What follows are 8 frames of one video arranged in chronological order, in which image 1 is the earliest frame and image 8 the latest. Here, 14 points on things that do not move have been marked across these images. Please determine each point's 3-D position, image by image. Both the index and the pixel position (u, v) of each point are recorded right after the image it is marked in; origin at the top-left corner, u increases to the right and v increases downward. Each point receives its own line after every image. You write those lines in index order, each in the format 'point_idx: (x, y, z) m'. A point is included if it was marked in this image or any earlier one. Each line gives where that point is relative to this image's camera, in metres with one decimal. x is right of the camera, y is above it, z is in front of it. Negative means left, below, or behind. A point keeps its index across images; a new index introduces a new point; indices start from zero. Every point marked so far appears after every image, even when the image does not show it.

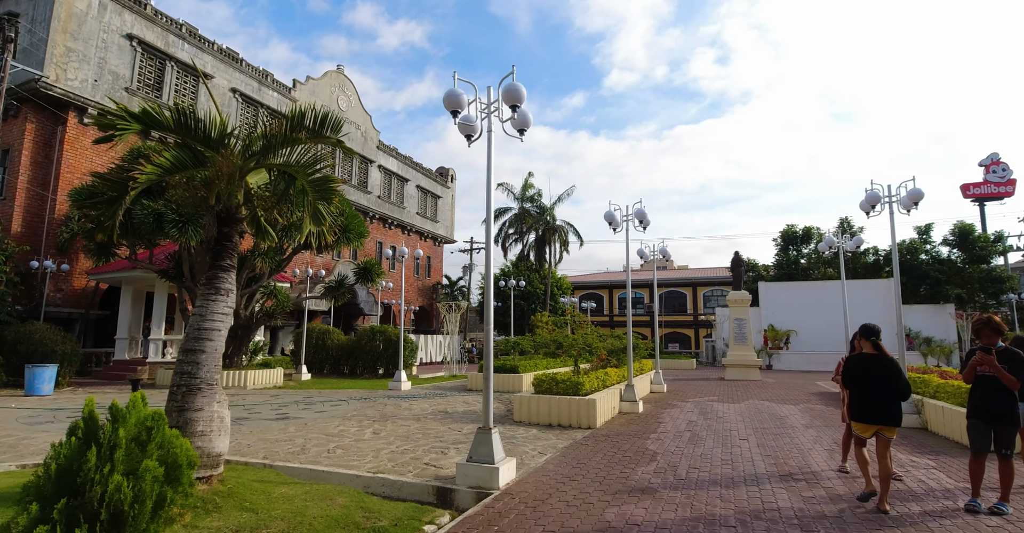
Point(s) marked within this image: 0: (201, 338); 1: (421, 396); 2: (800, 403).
0: (-2.7, -0.6, +4.8) m
1: (-2.2, -3.2, +13.8) m
2: (+6.5, -3.1, +12.6) m
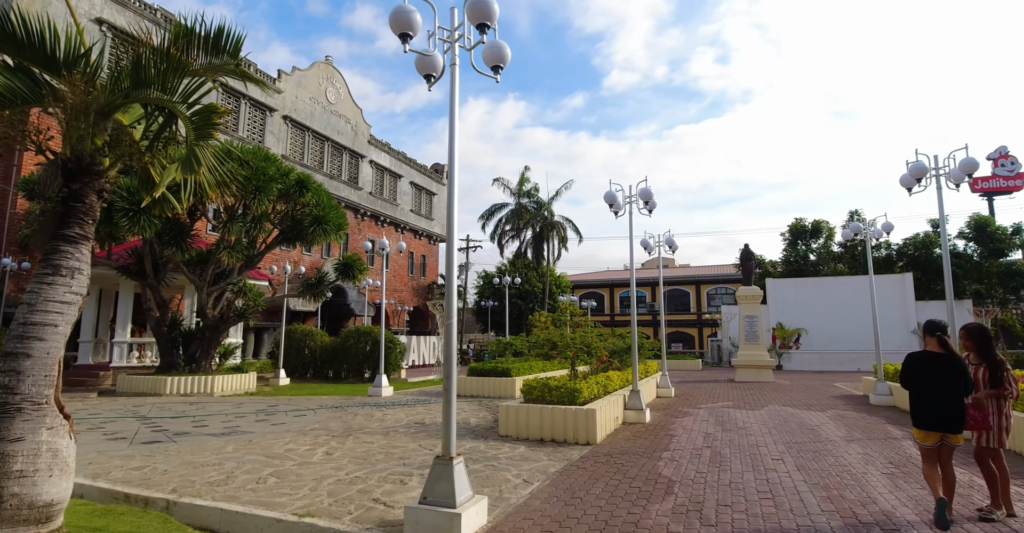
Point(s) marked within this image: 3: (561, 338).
0: (-2.9, -0.4, +3.4) m
1: (-2.4, -3.0, +12.3) m
2: (+6.3, -2.8, +11.2) m
3: (+0.8, -1.2, +9.8) m
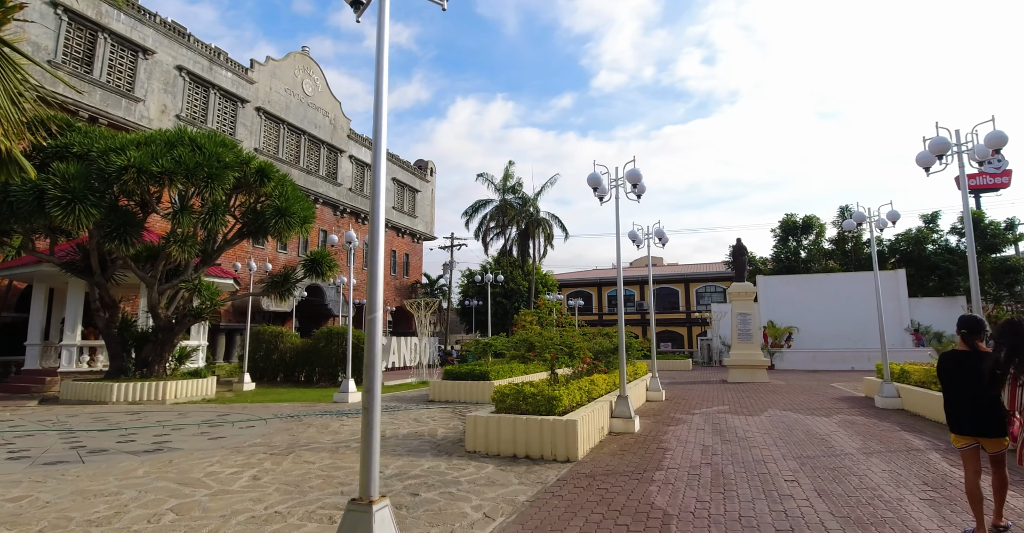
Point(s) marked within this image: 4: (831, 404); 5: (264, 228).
0: (-3.2, -0.3, +2.2) m
1: (-2.9, -2.9, +11.2) m
2: (+5.9, -2.7, +10.2) m
3: (+0.4, -1.1, +8.8) m
4: (+6.7, -2.9, +11.7) m
5: (-6.6, +0.9, +14.8) m
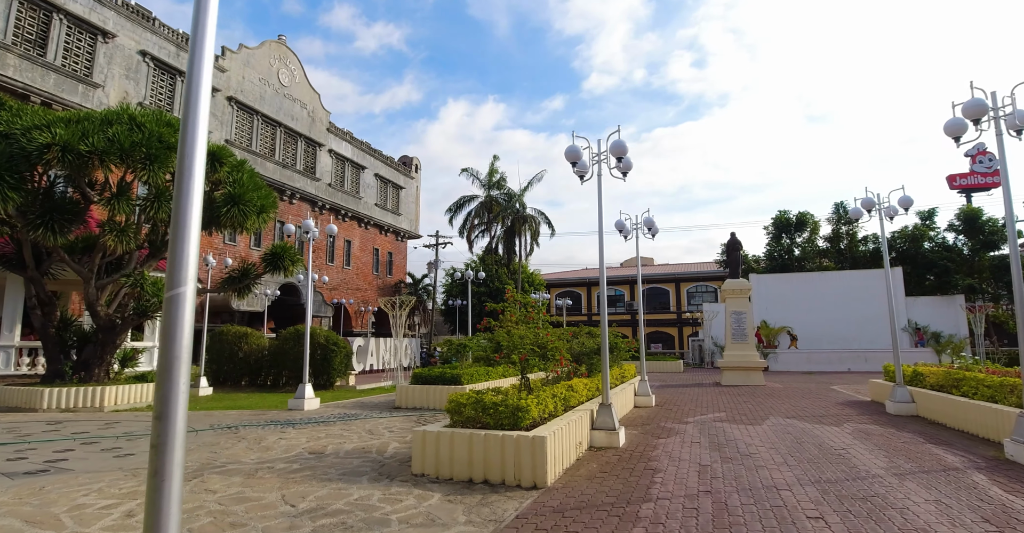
0: (-3.6, -0.1, +1.0) m
1: (-3.4, -2.7, +9.9) m
2: (+5.4, -2.5, +9.1) m
3: (-0.1, -0.9, +7.5) m
4: (+6.2, -2.7, +10.6) m
5: (-7.1, +1.1, +13.5) m
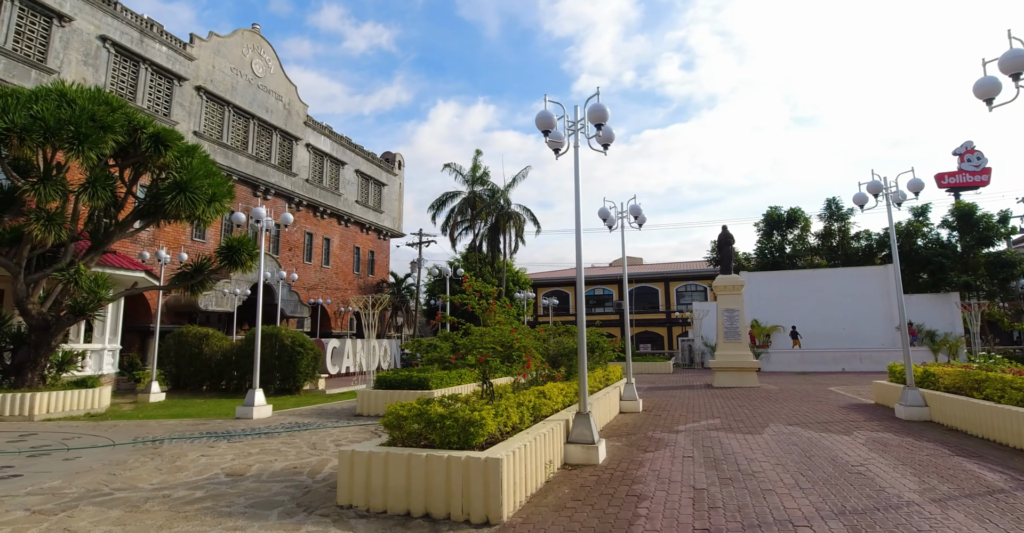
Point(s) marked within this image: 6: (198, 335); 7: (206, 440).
0: (-3.9, +0.1, -0.2) m
1: (-3.9, -2.6, +8.8) m
2: (+4.9, -2.3, +8.1) m
3: (-0.5, -0.8, +6.5) m
4: (+5.7, -2.5, +9.6) m
5: (-7.7, +1.2, +12.3) m
6: (-10.0, -2.2, +17.9) m
7: (-4.3, -2.4, +7.9) m
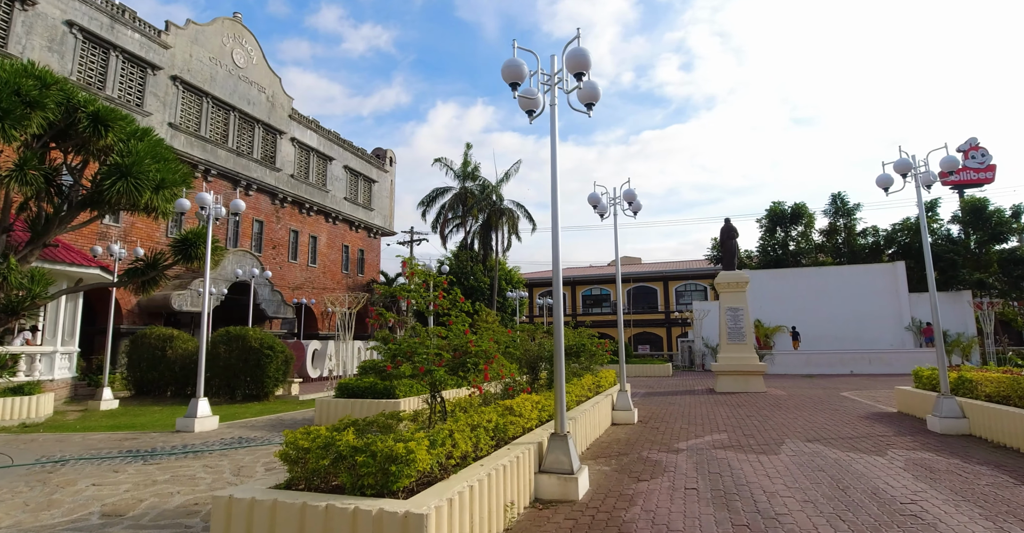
0: (-4.2, +0.2, -1.4) m
1: (-4.2, -2.4, +7.5) m
2: (+4.5, -2.2, +6.8) m
3: (-0.9, -0.6, +5.2) m
4: (+5.3, -2.4, +8.4) m
5: (-8.1, +1.3, +11.0) m
6: (-10.4, -2.1, +16.6) m
7: (-4.7, -2.3, +6.7) m
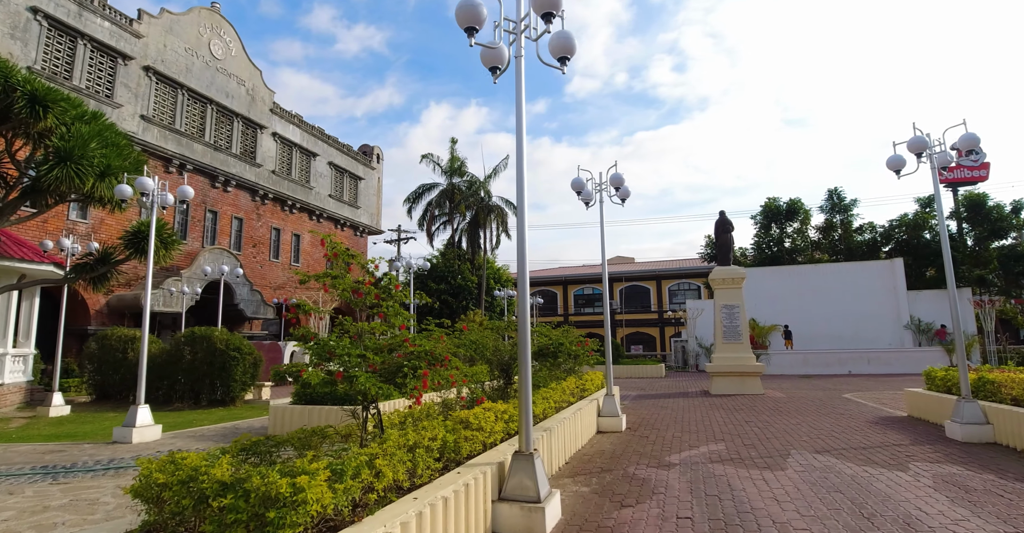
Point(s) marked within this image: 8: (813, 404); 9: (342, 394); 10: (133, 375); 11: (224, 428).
0: (-4.5, +0.4, -2.4) m
1: (-4.6, -2.3, +6.6) m
2: (+4.2, -2.1, +6.0) m
3: (-1.2, -0.5, +4.3) m
4: (+5.0, -2.3, +7.6) m
5: (-8.4, +1.4, +10.1) m
6: (-10.9, -2.0, +15.7) m
7: (-5.0, -2.2, +5.8) m
8: (+6.1, -2.8, +11.4) m
9: (-1.1, -0.9, +4.2) m
10: (-10.5, -3.0, +15.6) m
11: (-4.8, -2.7, +9.4) m
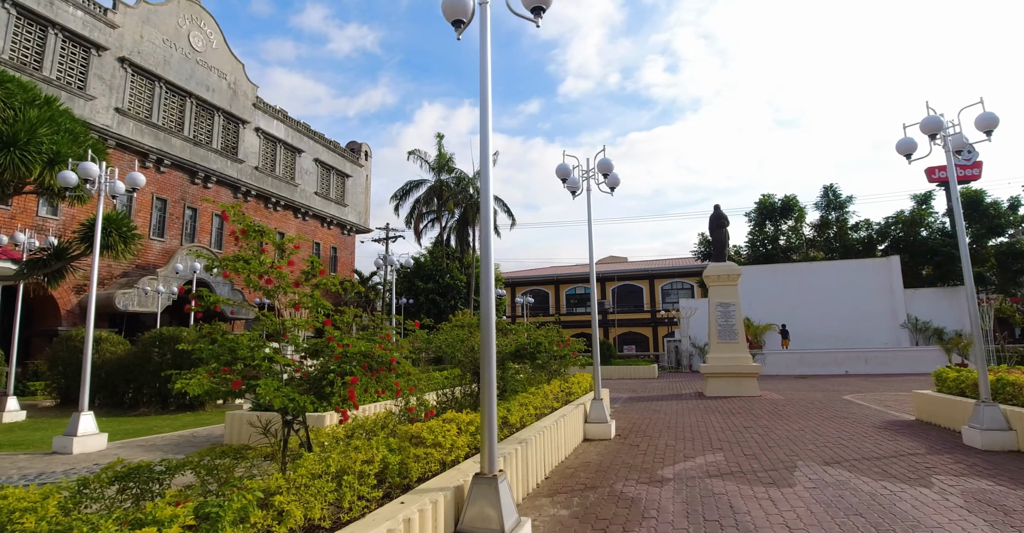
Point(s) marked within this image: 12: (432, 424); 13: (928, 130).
0: (-4.7, +0.5, -3.1) m
1: (-4.9, -2.2, +5.9) m
2: (+3.9, -2.0, +5.4) m
3: (-1.5, -0.4, +3.6) m
4: (+4.7, -2.2, +7.0) m
5: (-8.8, +1.5, +9.3) m
6: (-11.2, -1.9, +14.8) m
7: (-5.3, -2.1, +5.0) m
8: (+5.8, -2.7, +10.8) m
9: (-1.3, -0.8, +3.5) m
10: (-10.9, -3.0, +14.8) m
11: (-5.1, -2.6, +8.7) m
12: (-0.5, -1.1, +3.9) m
13: (+5.2, +1.7, +7.0) m
